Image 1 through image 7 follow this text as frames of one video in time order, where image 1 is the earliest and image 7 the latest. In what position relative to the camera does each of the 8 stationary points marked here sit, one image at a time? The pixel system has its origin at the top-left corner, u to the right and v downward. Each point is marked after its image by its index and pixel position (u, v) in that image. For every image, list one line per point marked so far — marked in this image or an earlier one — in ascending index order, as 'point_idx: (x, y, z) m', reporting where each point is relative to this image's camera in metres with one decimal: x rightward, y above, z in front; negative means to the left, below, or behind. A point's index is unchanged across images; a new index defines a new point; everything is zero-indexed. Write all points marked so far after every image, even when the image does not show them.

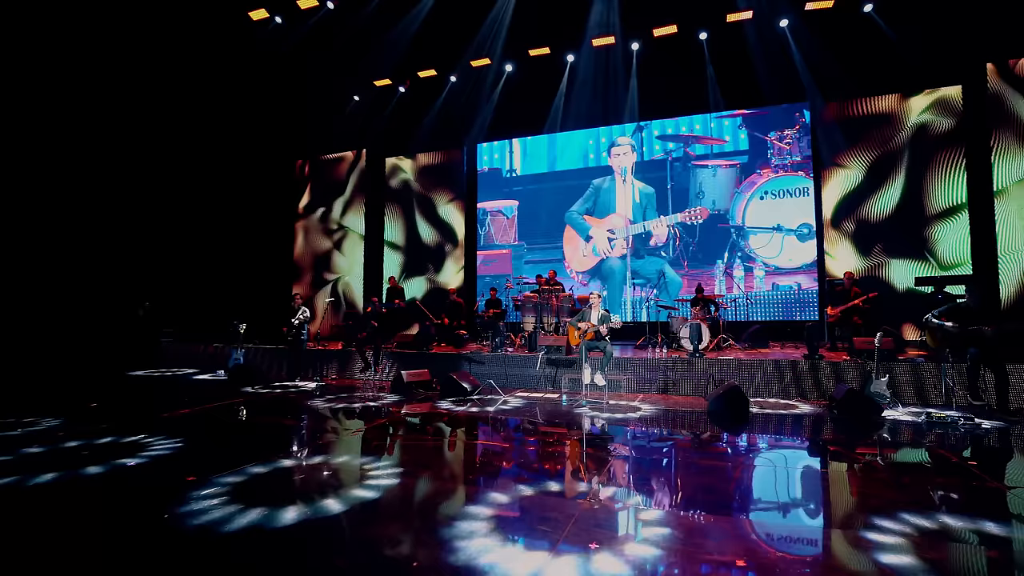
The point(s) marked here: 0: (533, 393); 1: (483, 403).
0: (+0.3, -1.3, +6.4) m
1: (-0.4, -1.3, +5.7) m
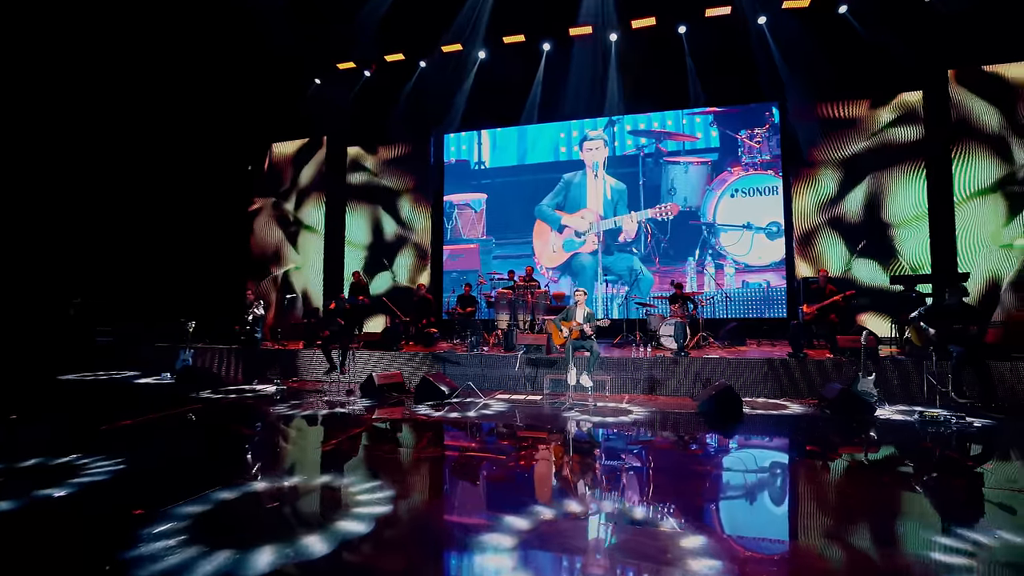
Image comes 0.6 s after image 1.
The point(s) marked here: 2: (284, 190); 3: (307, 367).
0: (0.0, -1.3, +6.1) m
1: (-0.6, -1.3, +5.4) m
2: (-5.3, +2.3, +11.8) m
3: (-3.0, -1.2, +7.4) m
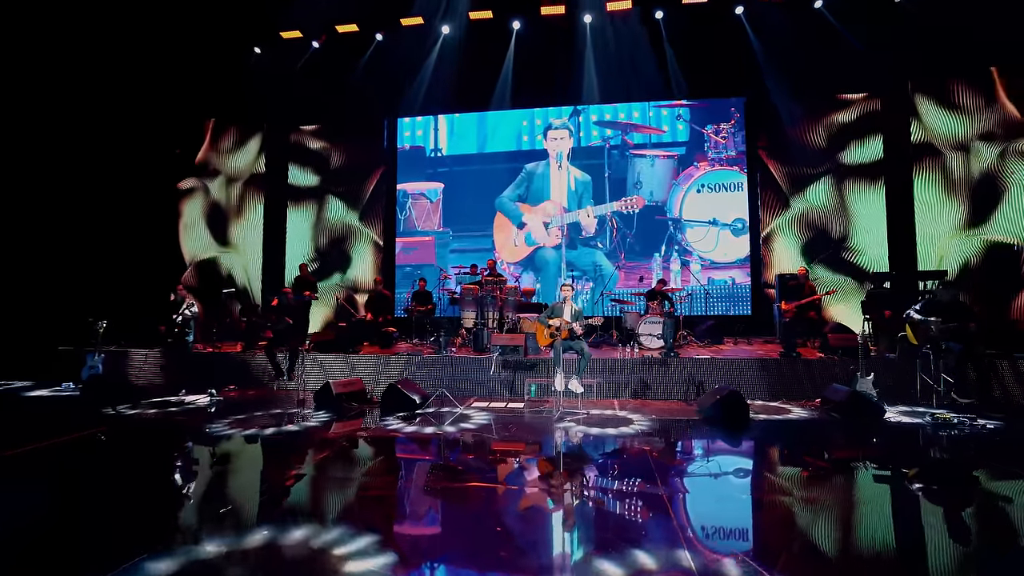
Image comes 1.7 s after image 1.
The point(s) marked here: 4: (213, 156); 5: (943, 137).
0: (-0.2, -1.2, +5.4) m
1: (-0.7, -1.2, +4.7) m
2: (-6.2, +2.4, +10.5) m
3: (-3.4, -1.1, +6.4) m
4: (-6.1, +2.7, +10.3) m
5: (+7.4, +2.4, +8.3) m
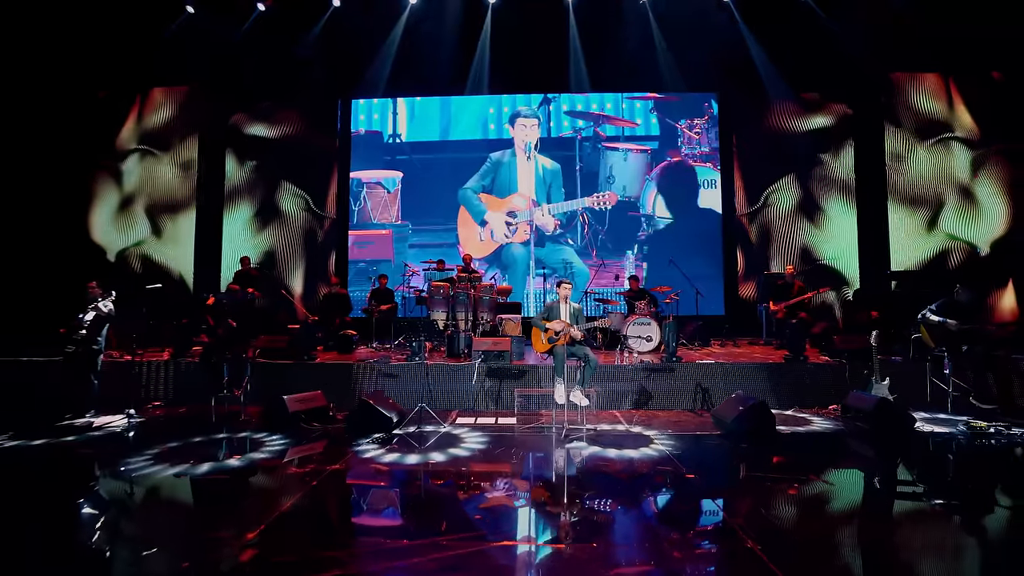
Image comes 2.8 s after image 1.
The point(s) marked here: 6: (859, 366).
0: (-0.3, -1.2, +4.7) m
1: (-0.8, -1.2, +3.9) m
2: (-6.8, +2.5, +9.1) m
3: (-3.5, -1.0, +5.3) m
4: (-6.7, +2.8, +8.9) m
5: (+7.0, +2.4, +8.3) m
6: (+3.4, -0.8, +5.0) m
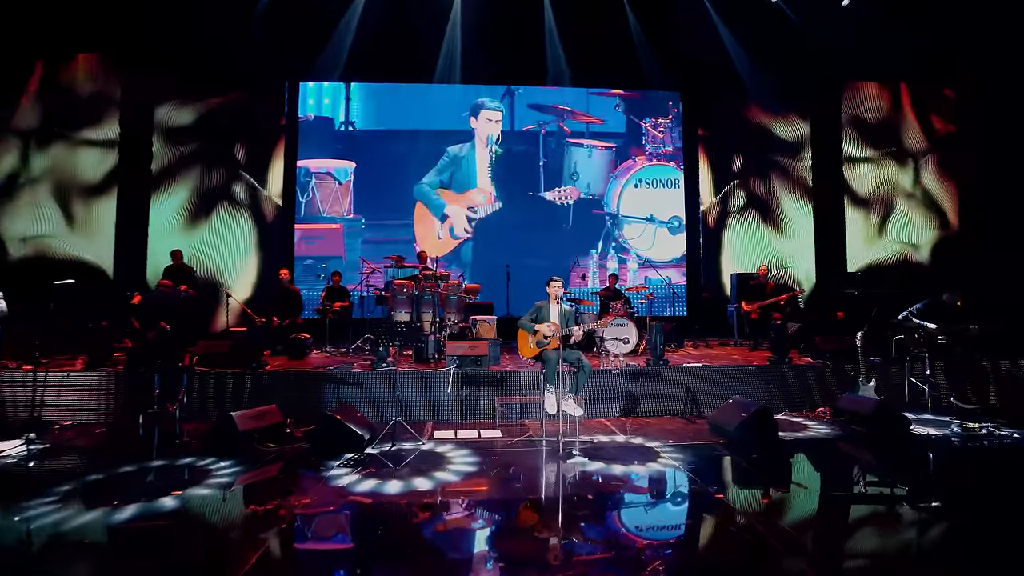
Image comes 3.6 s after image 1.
0: (-0.5, -1.2, +4.2) m
1: (-0.8, -1.2, +3.4) m
2: (-7.3, +2.5, +7.9) m
3: (-3.7, -1.0, +4.5) m
4: (-7.3, +2.8, +7.8) m
5: (+6.4, +2.4, +8.6) m
6: (+3.2, -0.8, +4.9) m
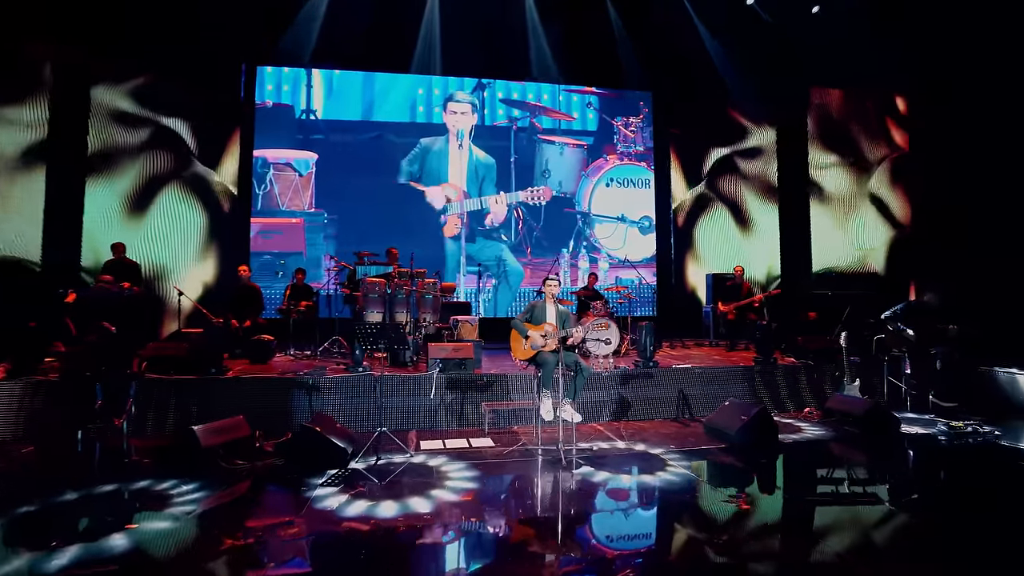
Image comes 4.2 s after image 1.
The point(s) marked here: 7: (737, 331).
0: (-0.5, -1.2, +3.9) m
1: (-0.8, -1.2, +3.1) m
2: (-7.7, +2.6, +7.0) m
3: (-3.8, -1.0, +3.9) m
4: (-7.6, +2.9, +6.9) m
5: (+5.9, +2.4, +8.9) m
6: (+3.1, -0.8, +5.0) m
7: (+3.1, -0.6, +7.0) m
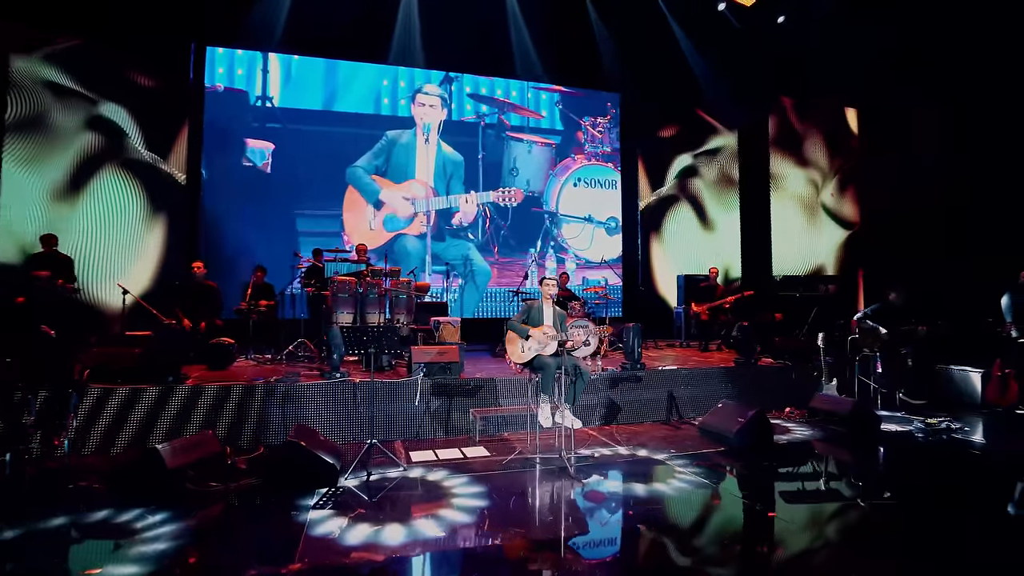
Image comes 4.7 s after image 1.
0: (-0.6, -1.2, +3.7) m
1: (-0.8, -1.2, +2.8) m
2: (-7.9, +2.6, +6.0) m
3: (-3.8, -1.0, +3.3) m
4: (-7.9, +2.9, +5.9) m
5: (+5.4, +2.4, +9.3) m
6: (+2.9, -0.8, +5.1) m
7: (+2.8, -0.6, +7.1) m
